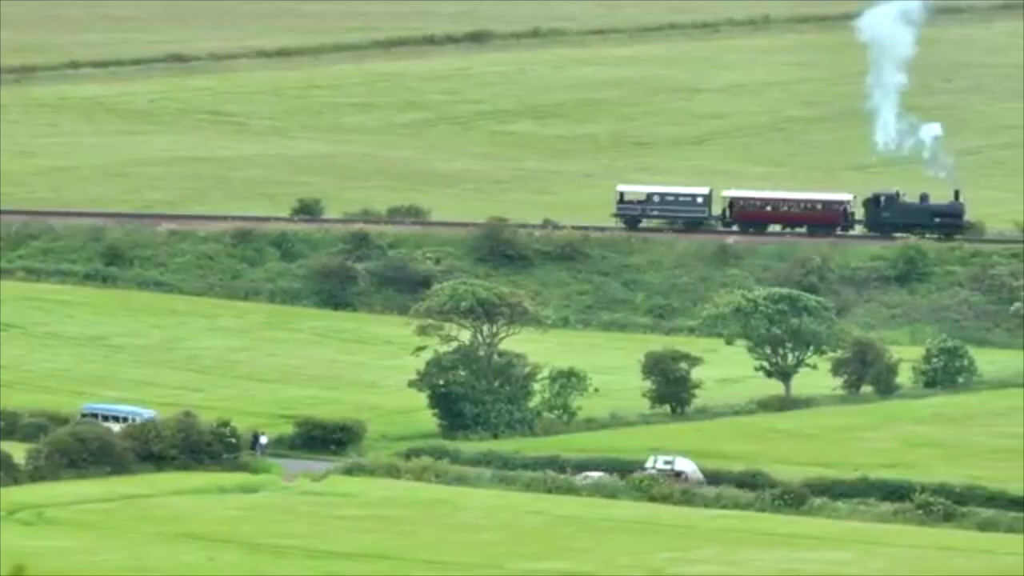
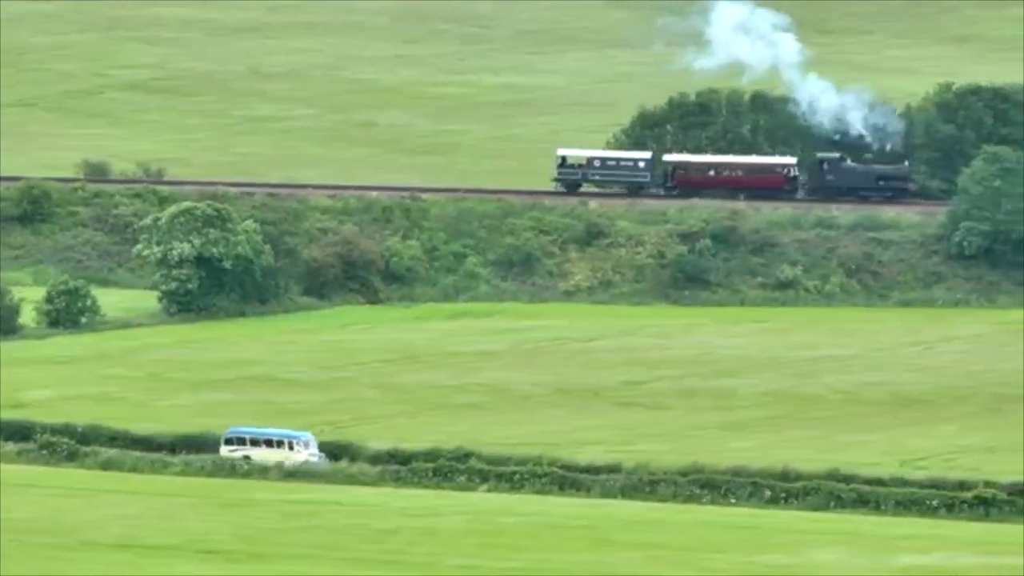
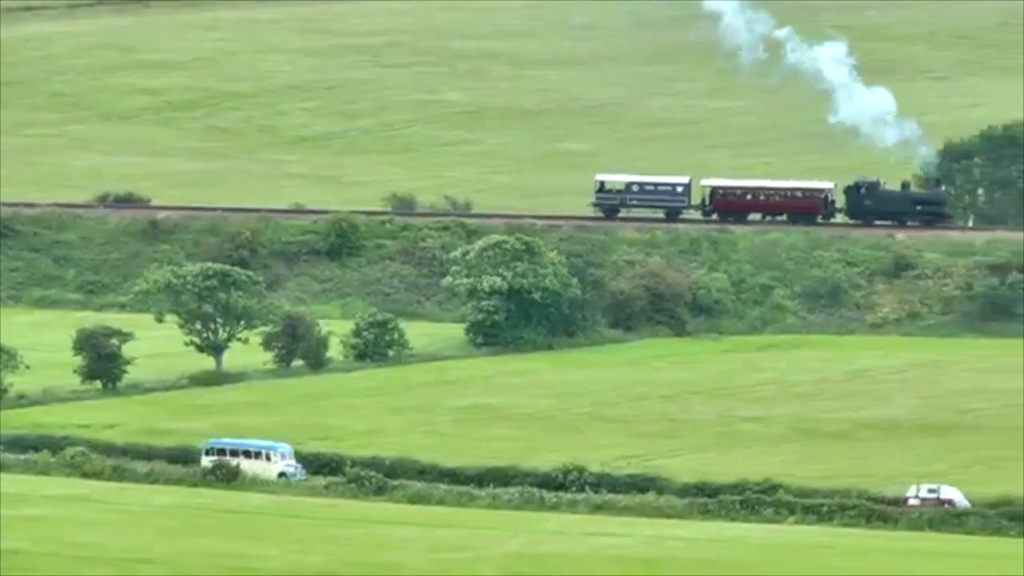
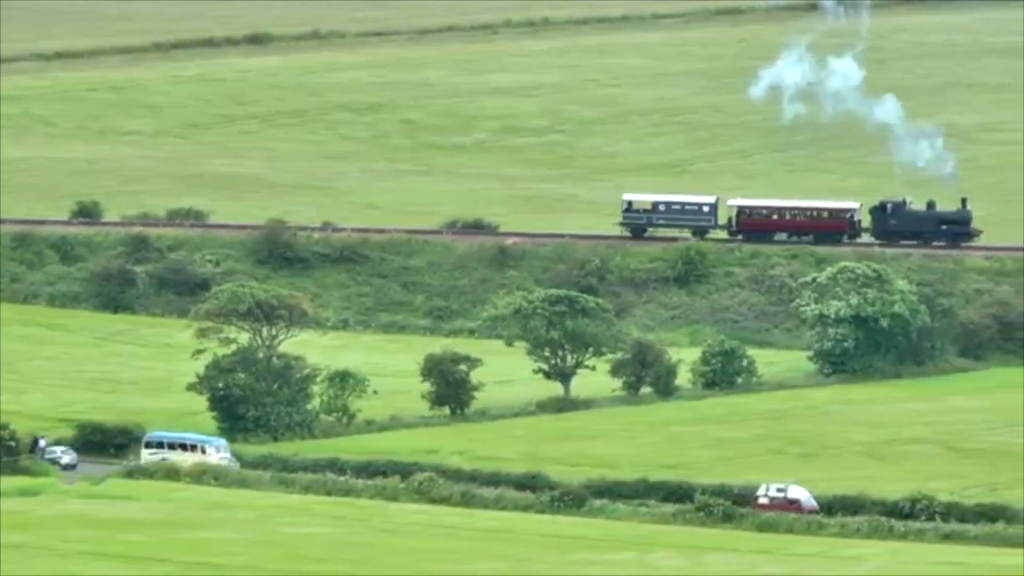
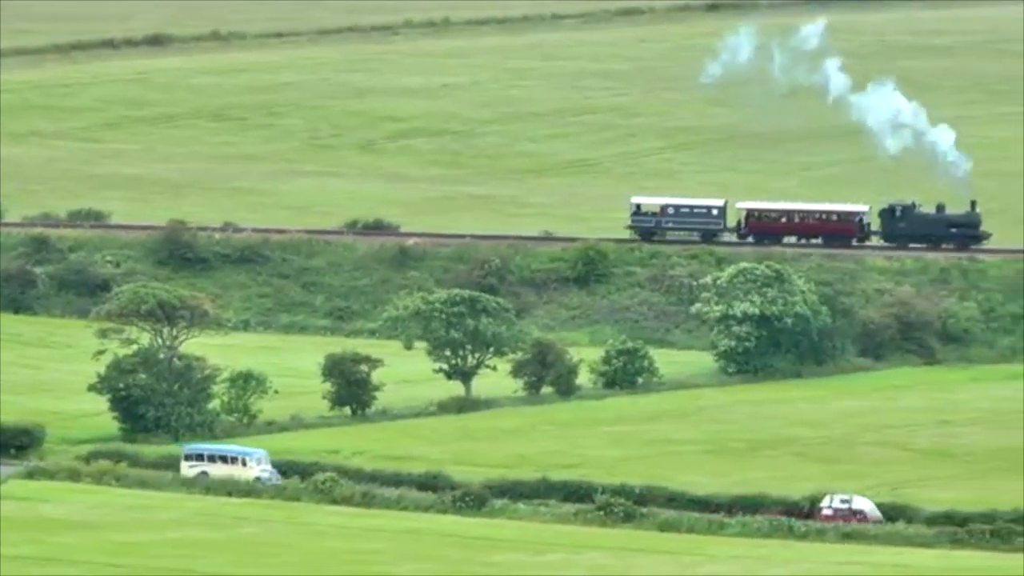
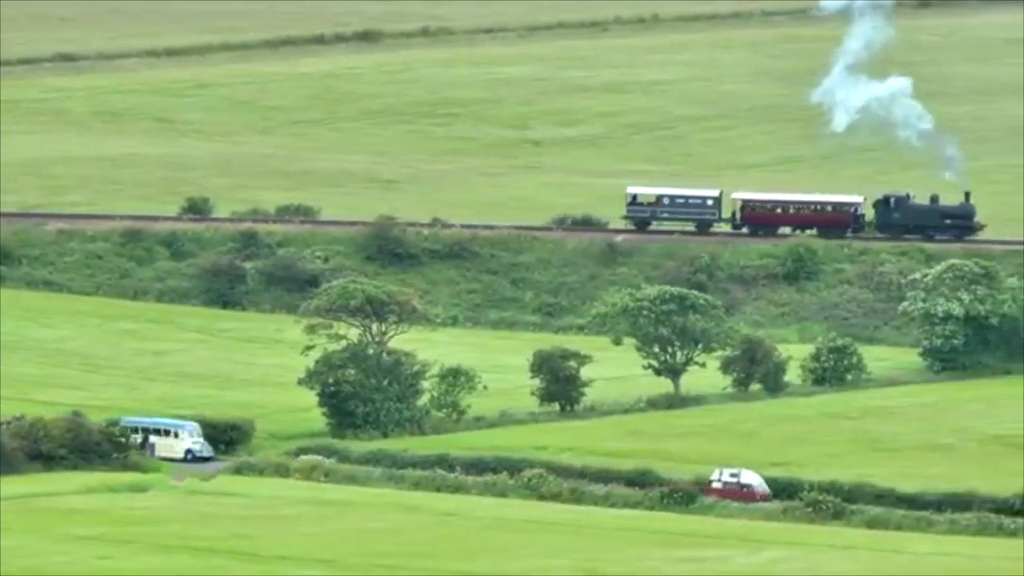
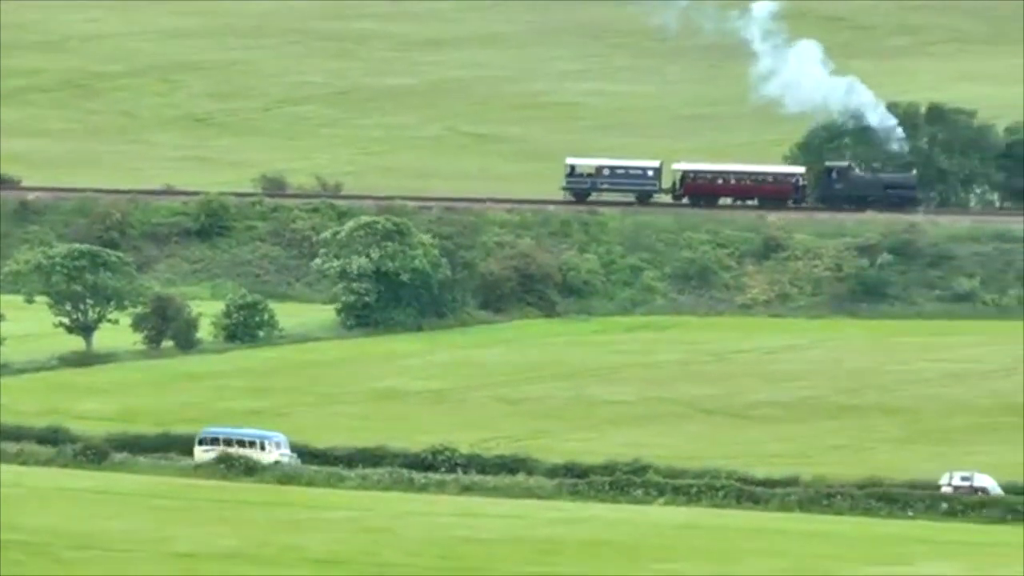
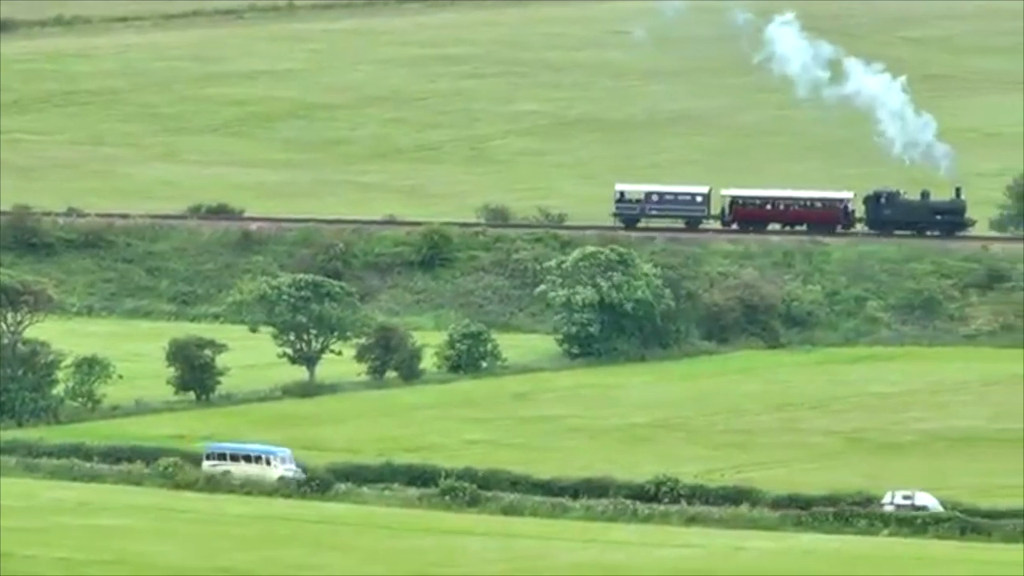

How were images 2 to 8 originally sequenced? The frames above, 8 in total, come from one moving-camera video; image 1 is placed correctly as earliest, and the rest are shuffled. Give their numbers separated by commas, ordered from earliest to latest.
6, 4, 5, 8, 3, 7, 2
